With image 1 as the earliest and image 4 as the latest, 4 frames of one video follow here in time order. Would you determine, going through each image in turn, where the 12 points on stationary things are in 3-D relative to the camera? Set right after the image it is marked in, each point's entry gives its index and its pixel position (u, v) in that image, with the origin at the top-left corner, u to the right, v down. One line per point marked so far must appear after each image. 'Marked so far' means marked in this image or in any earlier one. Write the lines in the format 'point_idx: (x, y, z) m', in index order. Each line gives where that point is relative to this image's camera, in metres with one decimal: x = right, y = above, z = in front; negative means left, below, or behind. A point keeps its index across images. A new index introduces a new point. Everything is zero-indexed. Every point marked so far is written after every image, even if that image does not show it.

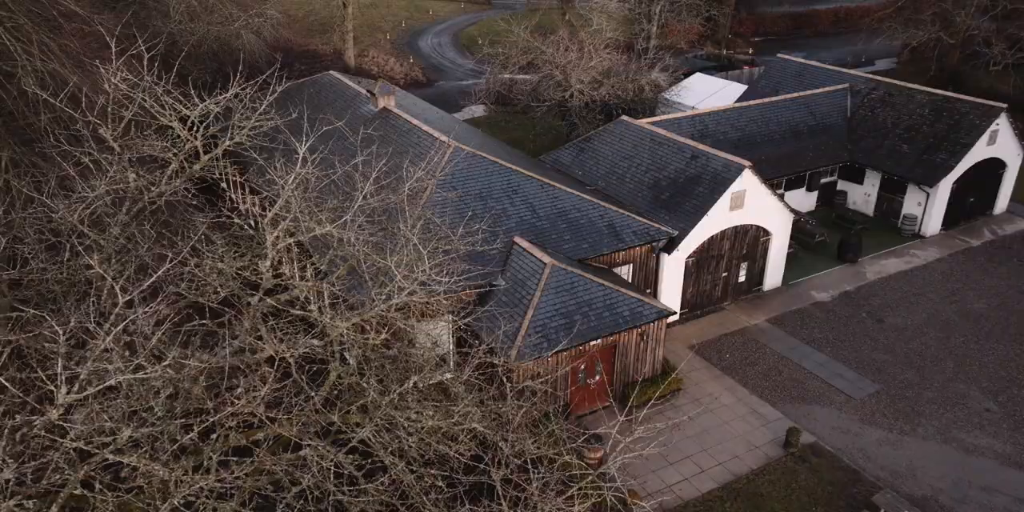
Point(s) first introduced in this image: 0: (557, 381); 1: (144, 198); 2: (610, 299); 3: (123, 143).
0: (+1.1, -3.1, +18.9) m
1: (-4.7, +0.7, +9.7) m
2: (+2.5, -1.1, +19.6) m
3: (-5.6, +1.6, +11.0) m
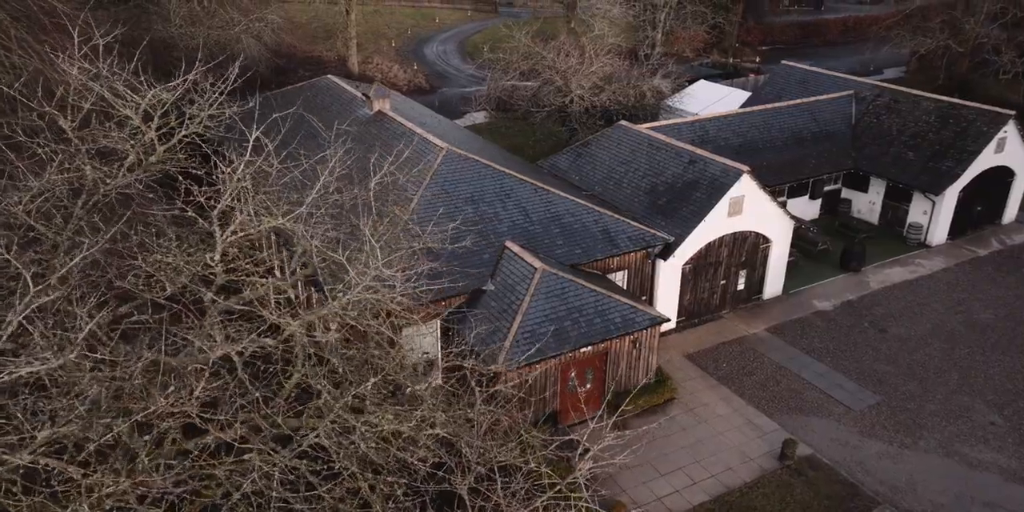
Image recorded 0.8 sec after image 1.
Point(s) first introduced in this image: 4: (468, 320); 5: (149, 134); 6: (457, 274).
0: (+0.8, -3.2, +18.4) m
1: (-5.1, +0.8, +9.3) m
2: (+2.2, -1.2, +19.1) m
3: (-6.0, +1.7, +10.6) m
4: (-1.1, -1.6, +18.9) m
5: (-4.6, +1.5, +9.5) m
6: (-1.4, -0.5, +19.5) m
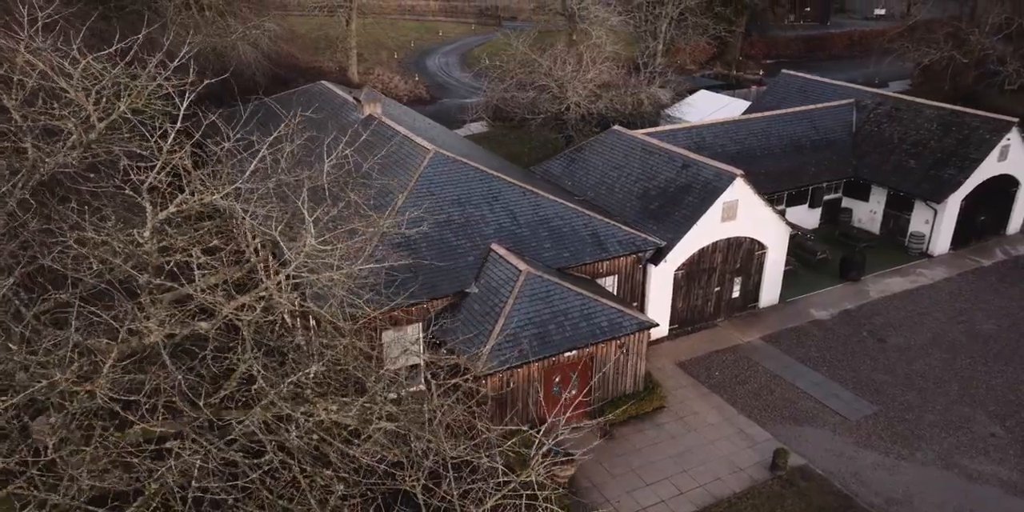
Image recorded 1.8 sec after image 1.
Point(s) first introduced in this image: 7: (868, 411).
0: (+0.3, -3.2, +17.9) m
1: (-5.6, +1.0, +8.9) m
2: (+1.8, -1.3, +18.6) m
3: (-6.5, +1.9, +10.3) m
4: (-1.5, -1.6, +18.4) m
5: (-5.1, +1.8, +9.2) m
6: (-1.8, -0.5, +19.0) m
7: (+9.2, -4.0, +19.8) m
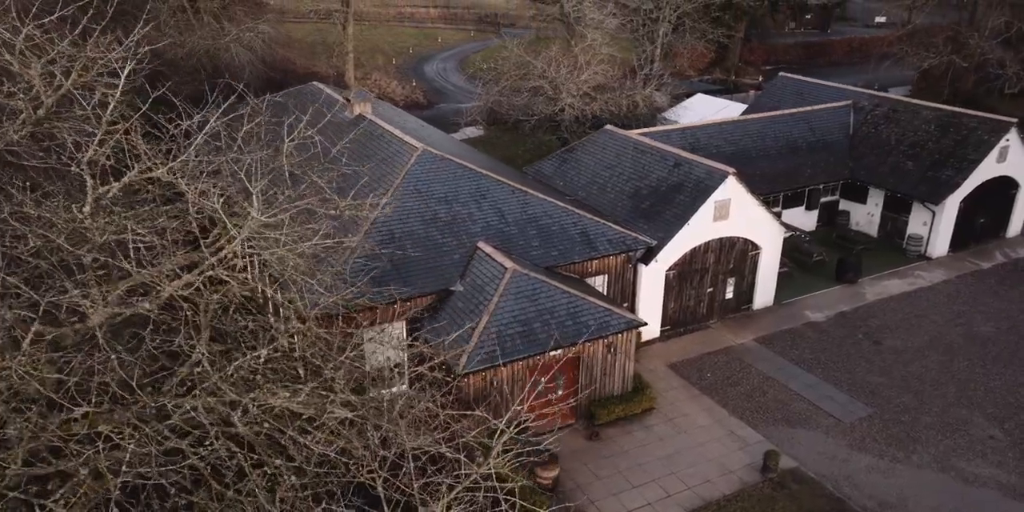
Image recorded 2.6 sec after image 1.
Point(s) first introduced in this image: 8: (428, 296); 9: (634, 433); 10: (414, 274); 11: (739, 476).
0: (0.0, -3.1, +17.5) m
1: (-6.0, +1.2, +8.6) m
2: (+1.5, -1.2, +18.2) m
3: (-6.9, +2.1, +10.0) m
4: (-1.8, -1.5, +18.0) m
5: (-5.5, +2.0, +8.8) m
6: (-2.1, -0.4, +18.6) m
7: (+8.9, -4.0, +19.4) m
8: (-2.0, -1.0, +18.3) m
9: (+3.0, -4.3, +18.5) m
10: (-2.4, -0.4, +18.5) m
11: (+5.1, -4.9, +17.2) m
